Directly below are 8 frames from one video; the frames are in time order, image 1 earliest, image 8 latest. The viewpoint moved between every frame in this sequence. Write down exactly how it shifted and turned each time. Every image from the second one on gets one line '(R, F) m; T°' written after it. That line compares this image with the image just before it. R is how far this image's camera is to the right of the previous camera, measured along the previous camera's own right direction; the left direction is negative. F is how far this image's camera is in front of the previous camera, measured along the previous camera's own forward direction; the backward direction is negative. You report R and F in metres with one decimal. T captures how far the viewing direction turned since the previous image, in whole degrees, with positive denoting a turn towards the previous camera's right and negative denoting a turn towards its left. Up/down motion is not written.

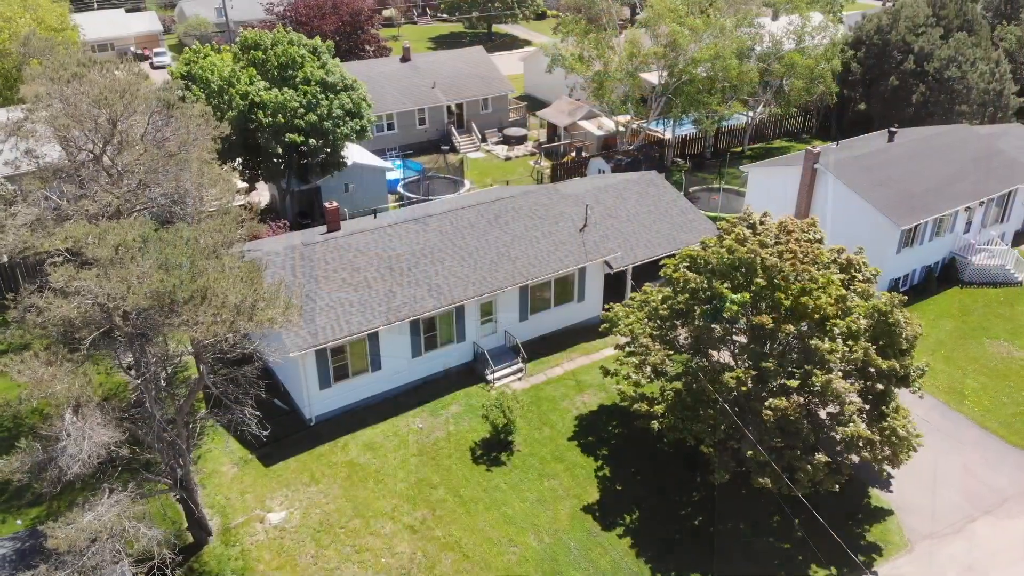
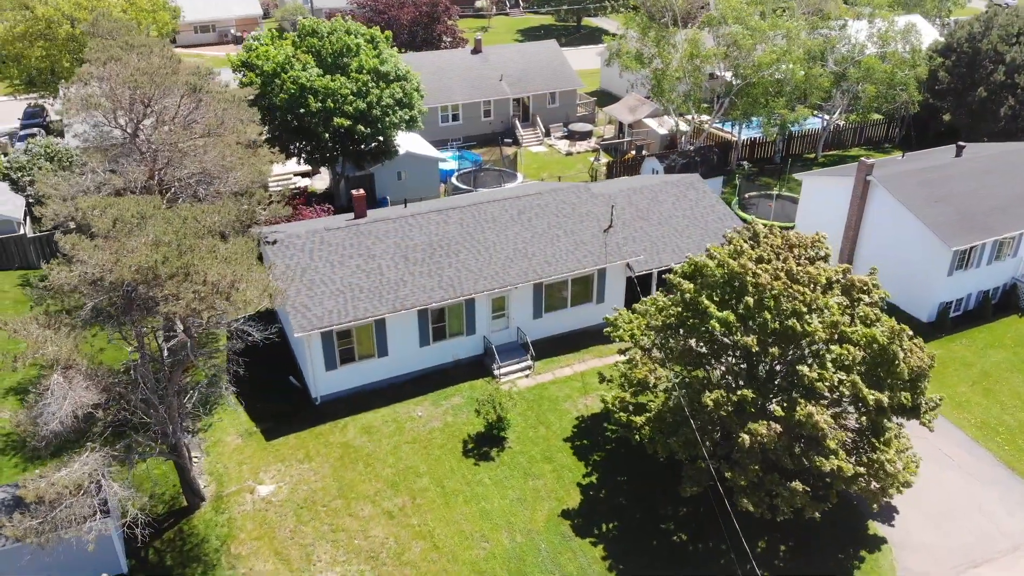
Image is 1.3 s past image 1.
(+2.5, +0.1) m; -7°
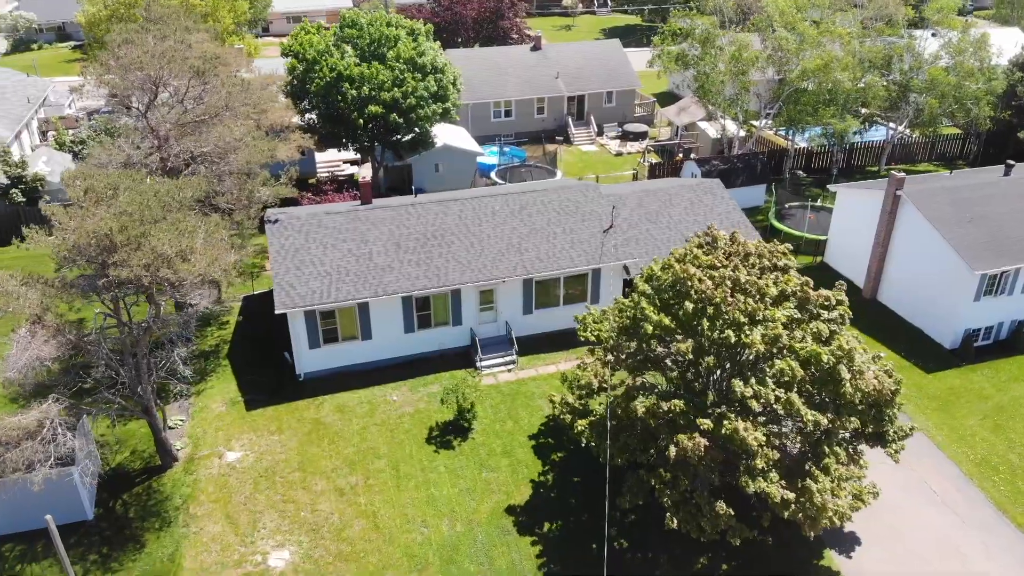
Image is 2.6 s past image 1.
(+3.4, +0.1) m; -7°
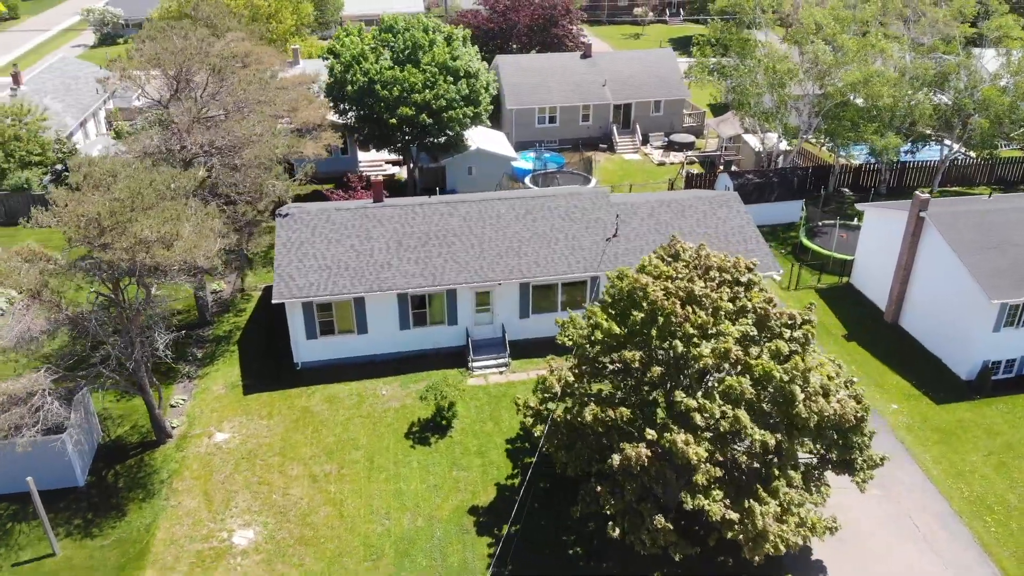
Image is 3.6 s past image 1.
(+2.6, -0.1) m; -6°
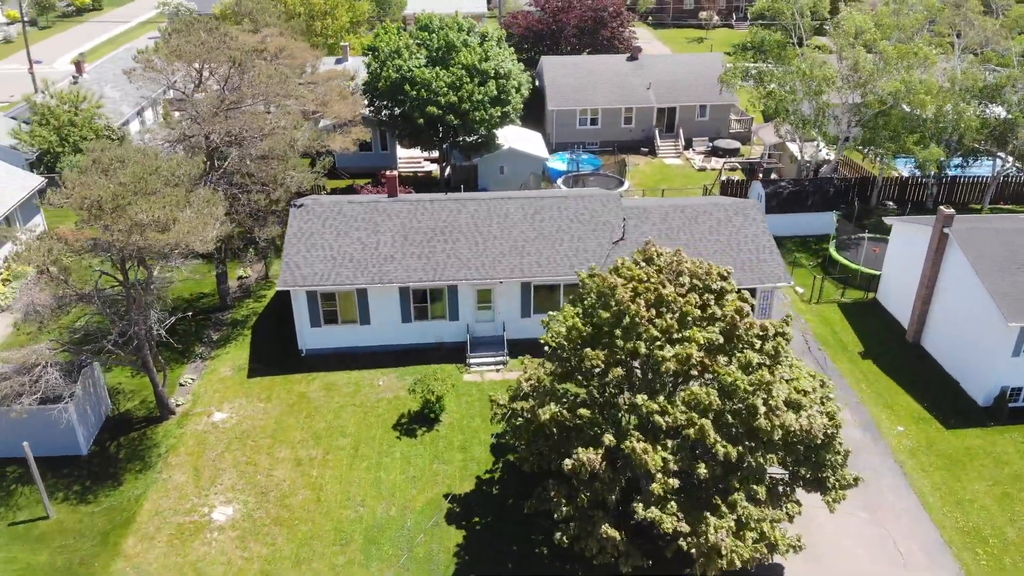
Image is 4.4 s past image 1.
(+2.2, 0.0) m; -5°
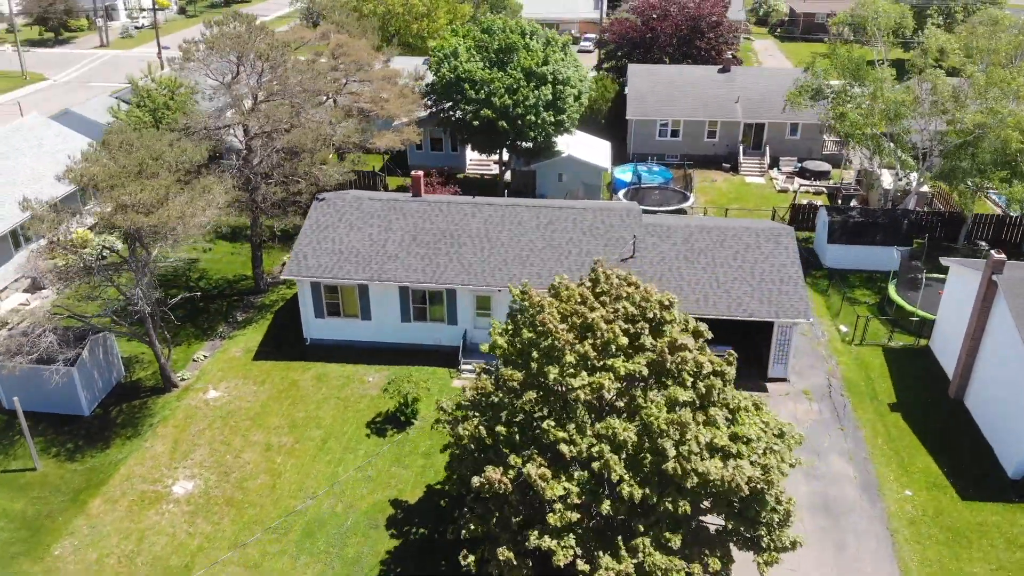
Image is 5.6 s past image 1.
(+4.1, +0.8) m; -10°
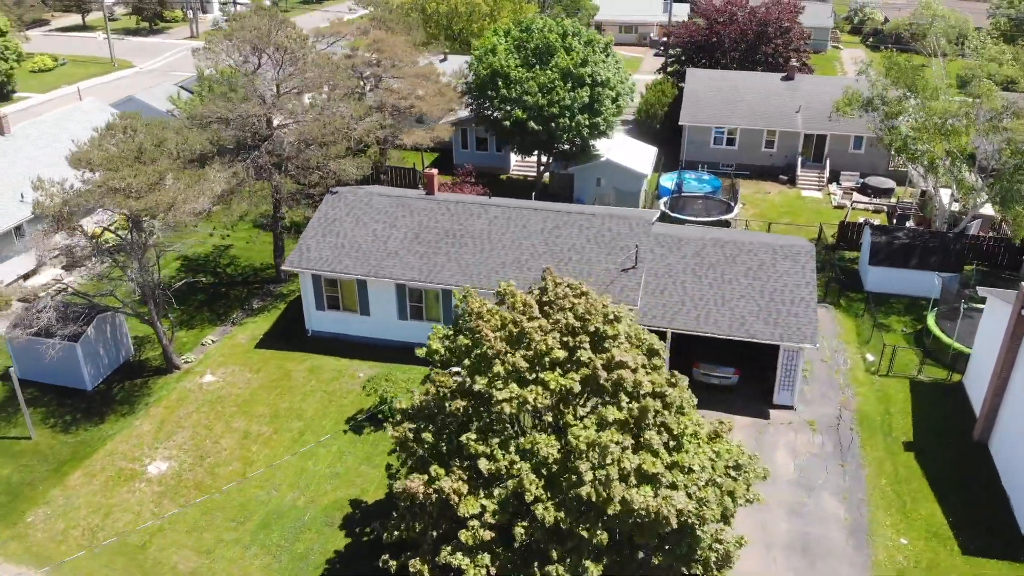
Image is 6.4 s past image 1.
(+2.8, +0.7) m; -7°
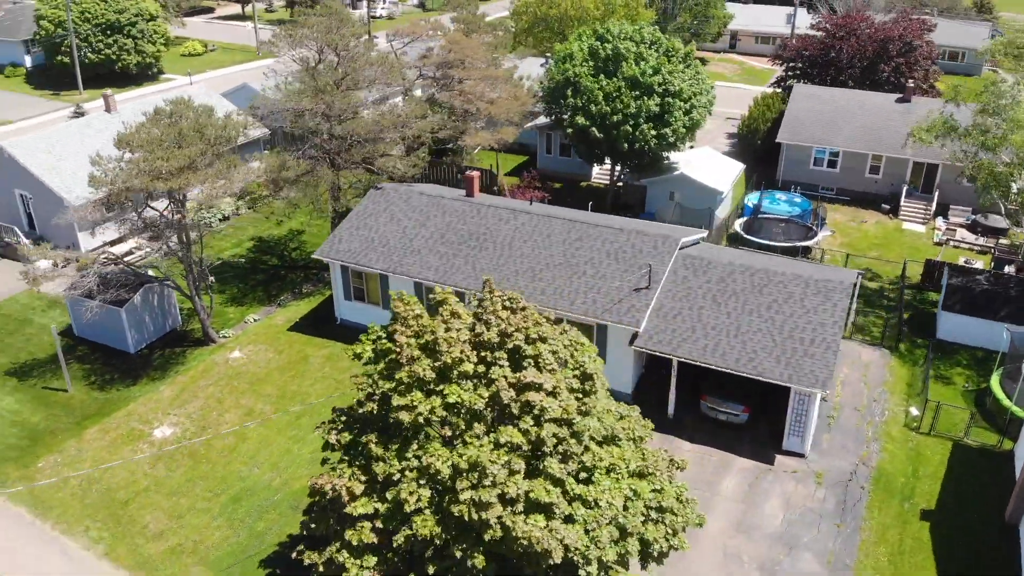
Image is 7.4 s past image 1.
(+4.0, +0.7) m; -11°
